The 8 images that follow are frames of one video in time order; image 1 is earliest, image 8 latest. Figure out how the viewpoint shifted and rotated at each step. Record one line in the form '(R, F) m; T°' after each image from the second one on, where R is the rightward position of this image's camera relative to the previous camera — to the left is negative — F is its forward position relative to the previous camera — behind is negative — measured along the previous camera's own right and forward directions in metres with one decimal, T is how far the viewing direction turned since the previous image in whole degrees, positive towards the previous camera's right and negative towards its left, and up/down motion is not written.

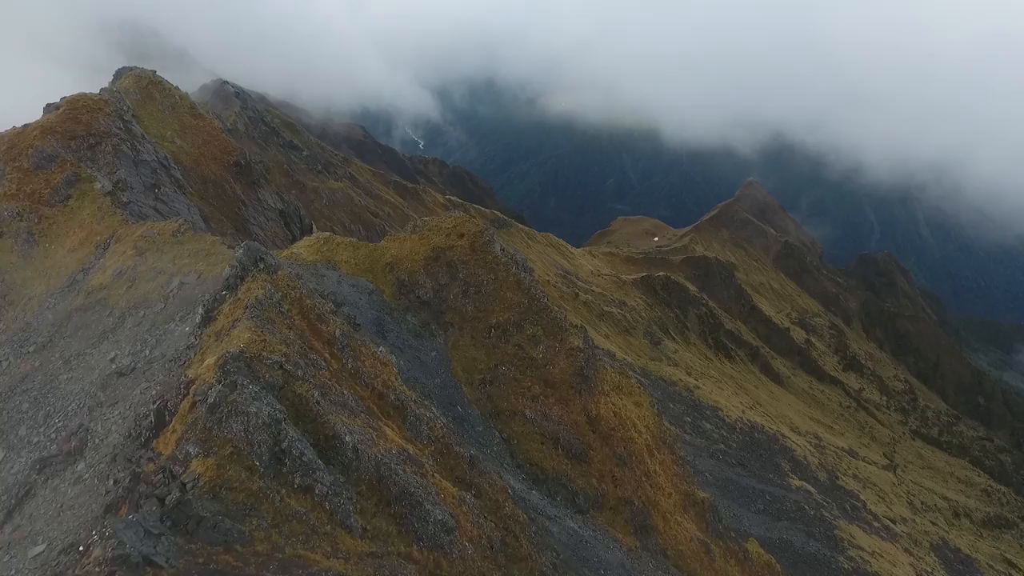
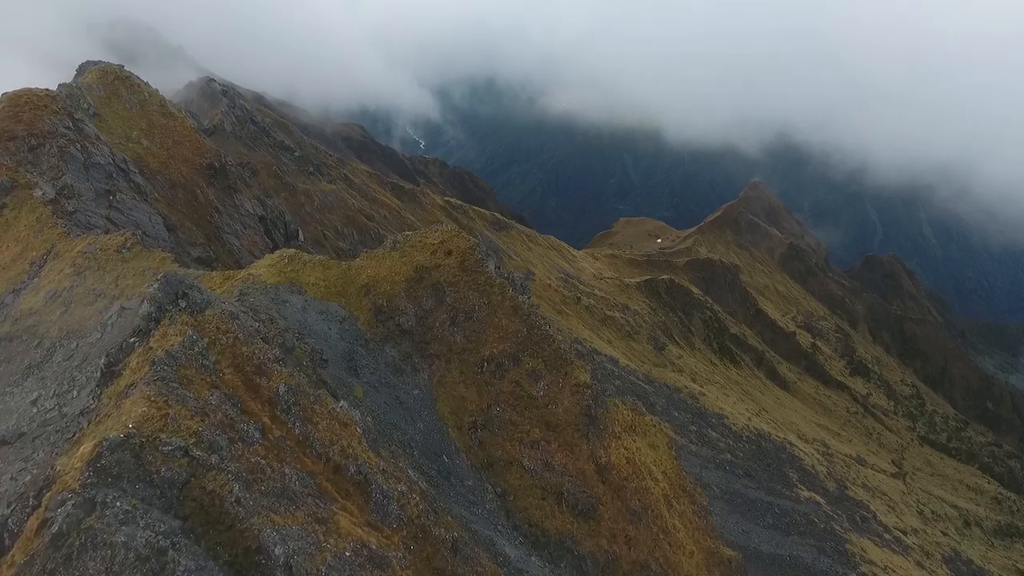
(+0.1, +3.2) m; 0°
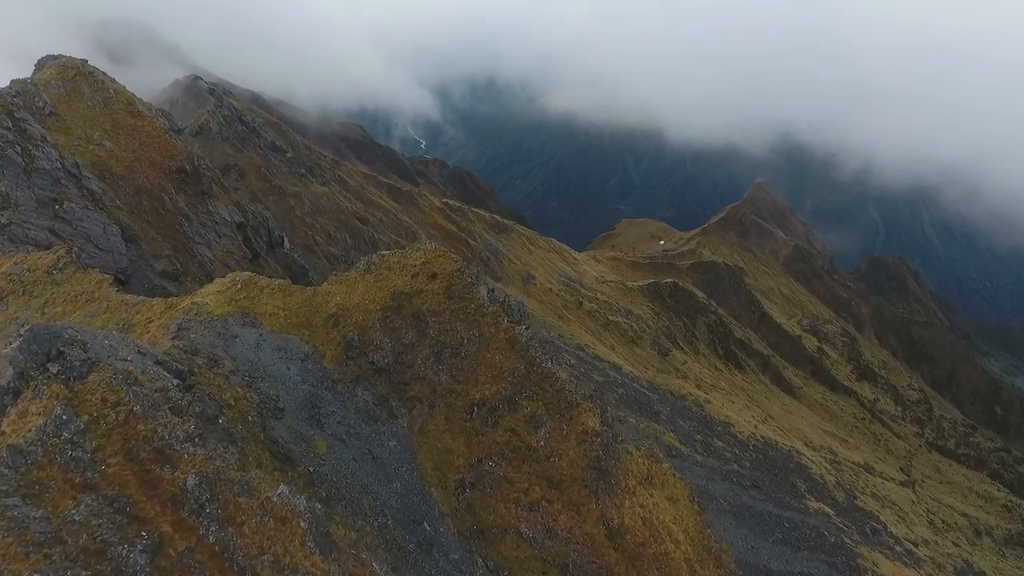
(+0.1, +3.0) m; 0°
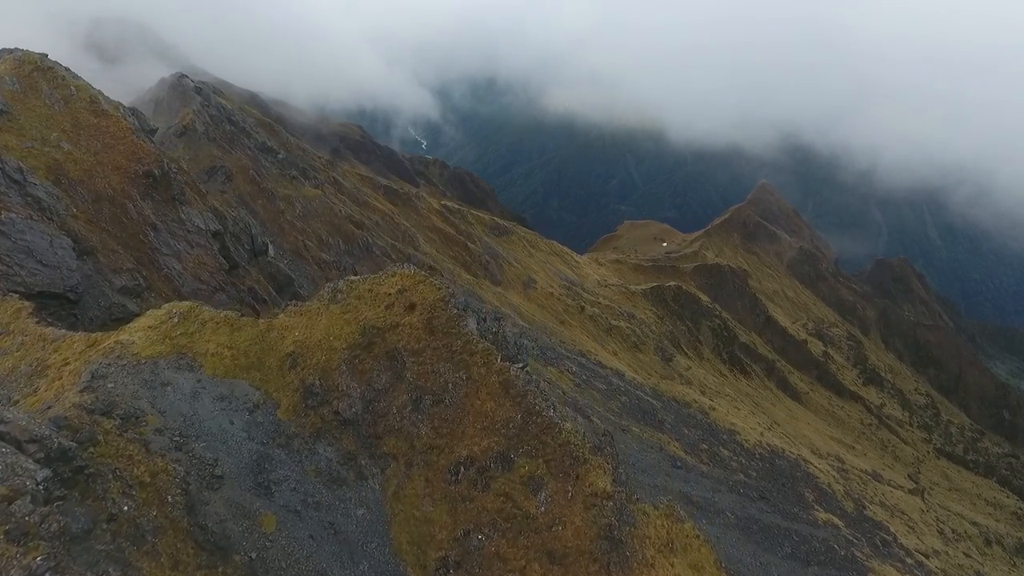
(+0.1, +2.8) m; 0°
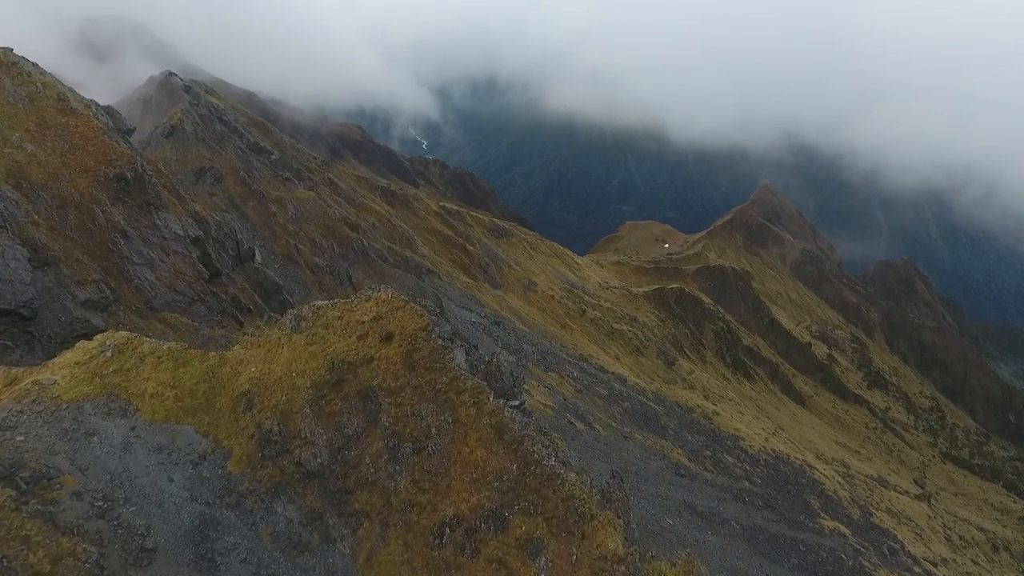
(+0.1, +2.0) m; 0°
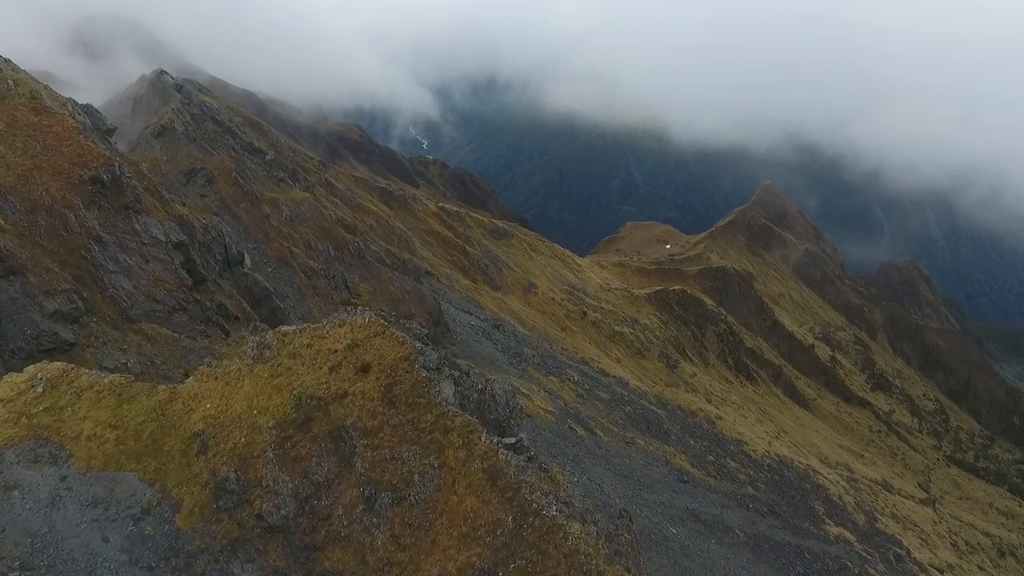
(+0.1, +1.5) m; 0°
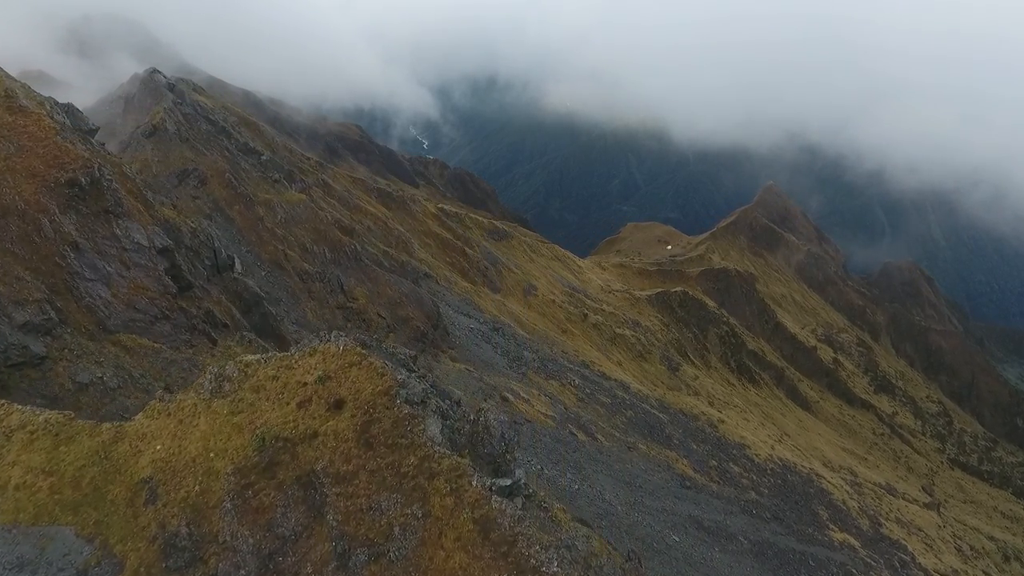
(+0.1, +1.3) m; 0°
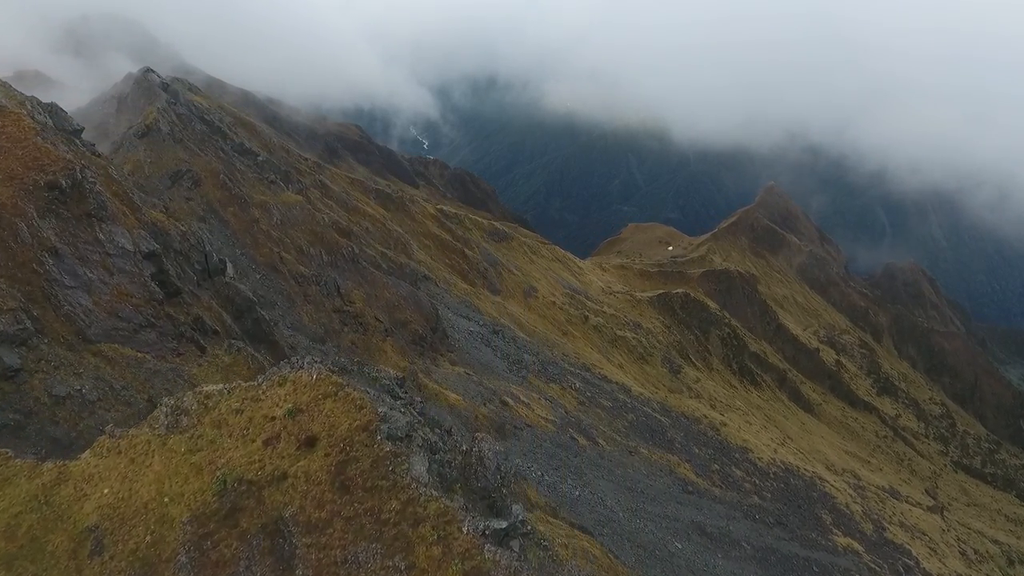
(+0.1, +1.0) m; 0°
